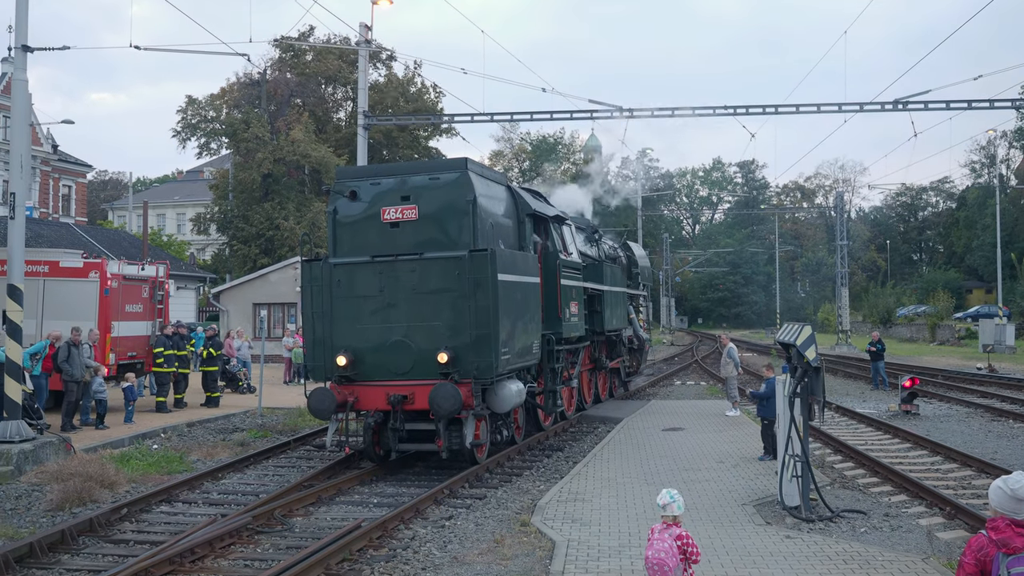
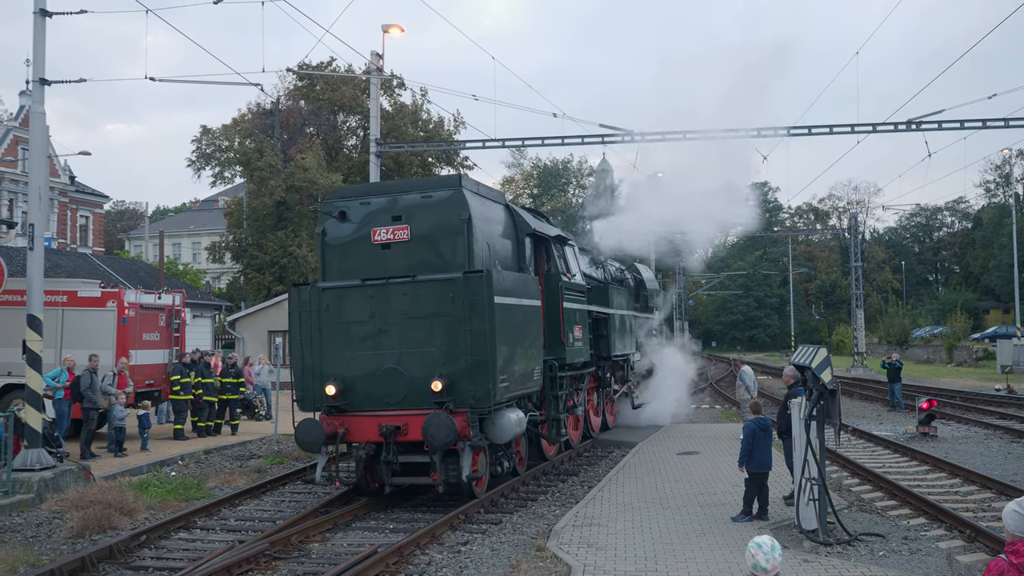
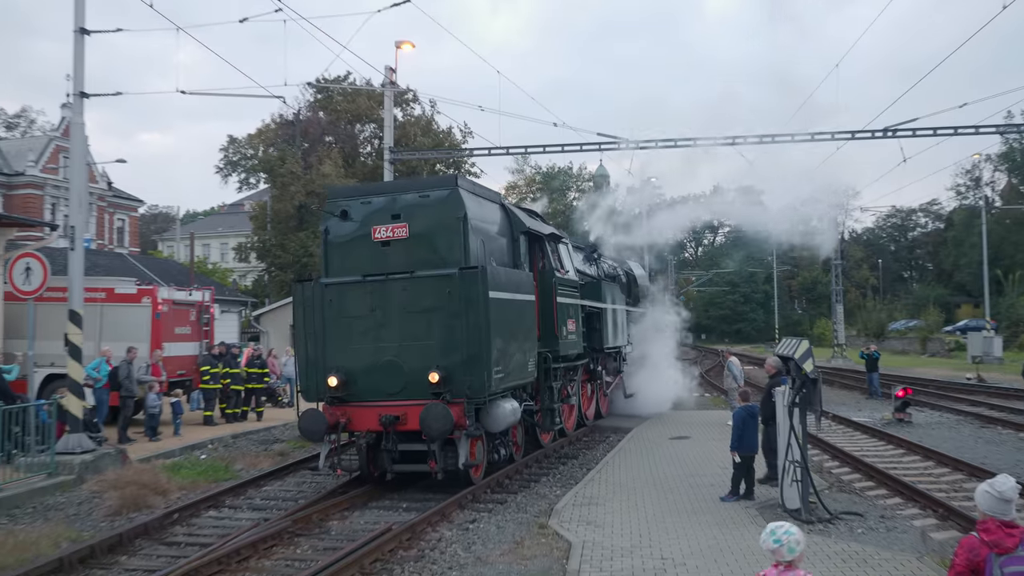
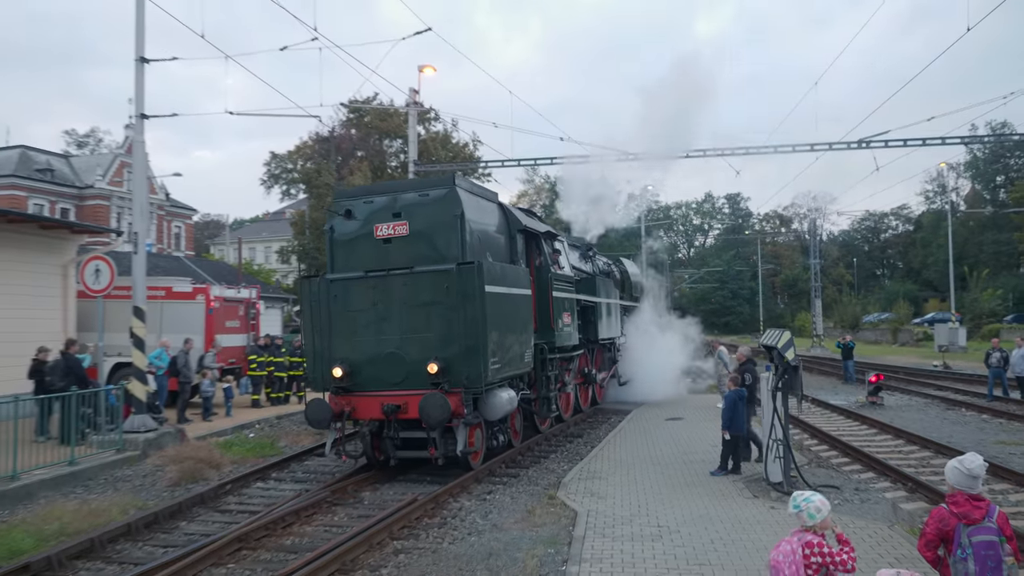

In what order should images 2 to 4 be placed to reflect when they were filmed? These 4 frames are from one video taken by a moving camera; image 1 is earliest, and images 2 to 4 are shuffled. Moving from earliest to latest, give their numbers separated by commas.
2, 3, 4
